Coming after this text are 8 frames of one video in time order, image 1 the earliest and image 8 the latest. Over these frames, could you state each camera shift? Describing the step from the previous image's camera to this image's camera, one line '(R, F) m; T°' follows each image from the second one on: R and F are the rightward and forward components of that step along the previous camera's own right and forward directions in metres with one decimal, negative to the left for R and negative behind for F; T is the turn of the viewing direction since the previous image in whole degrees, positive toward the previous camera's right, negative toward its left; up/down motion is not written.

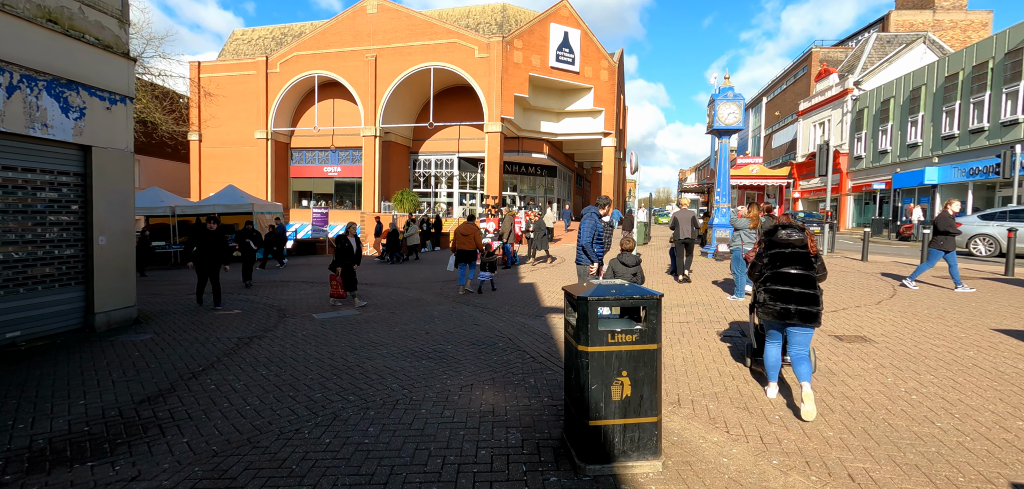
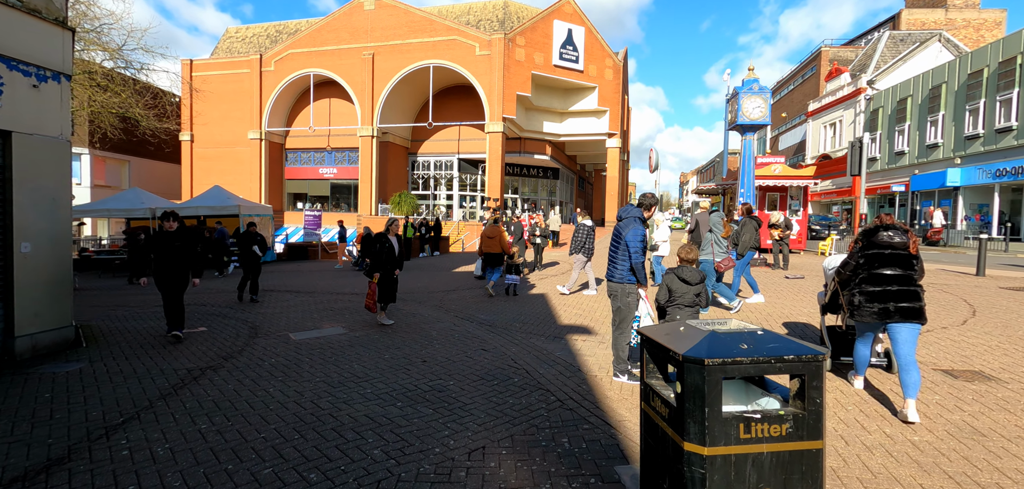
(-0.2, +1.2) m; 0°
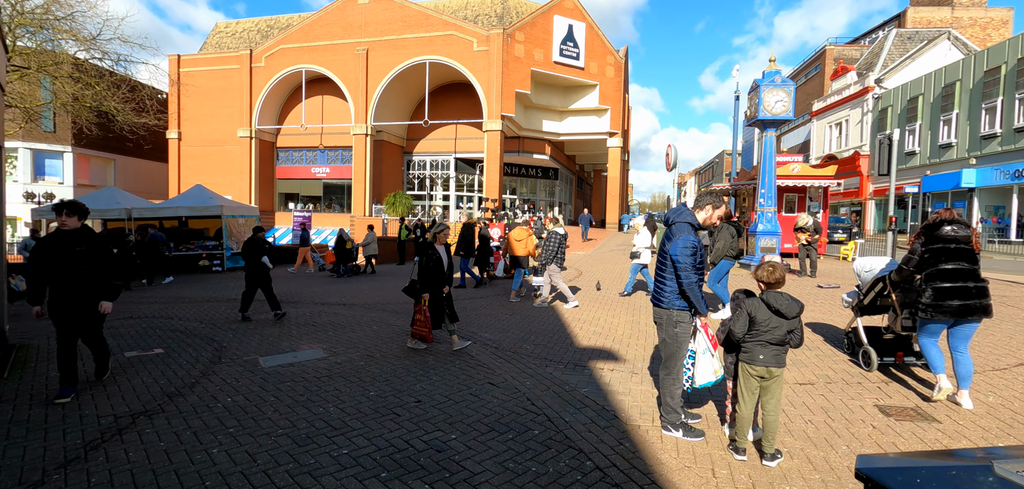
(-0.2, +1.0) m; +1°
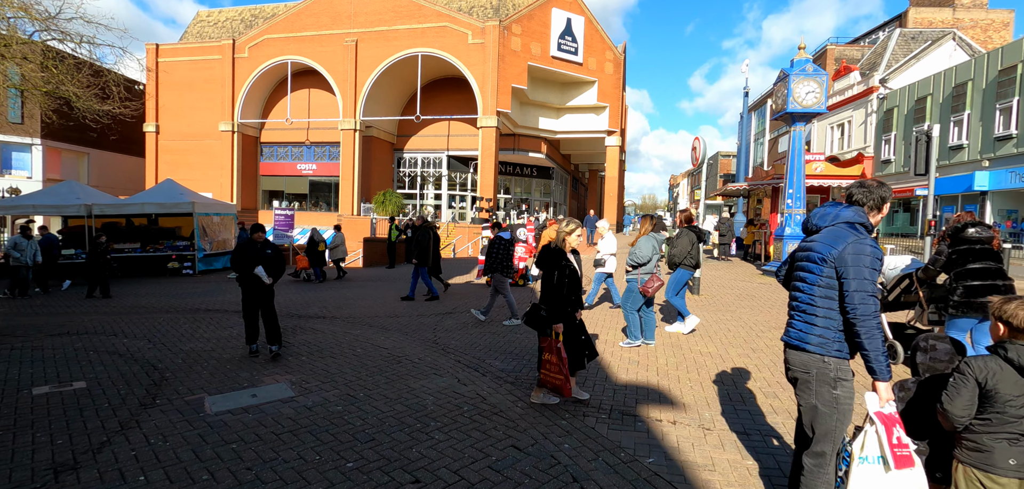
(-0.3, +1.2) m; +1°
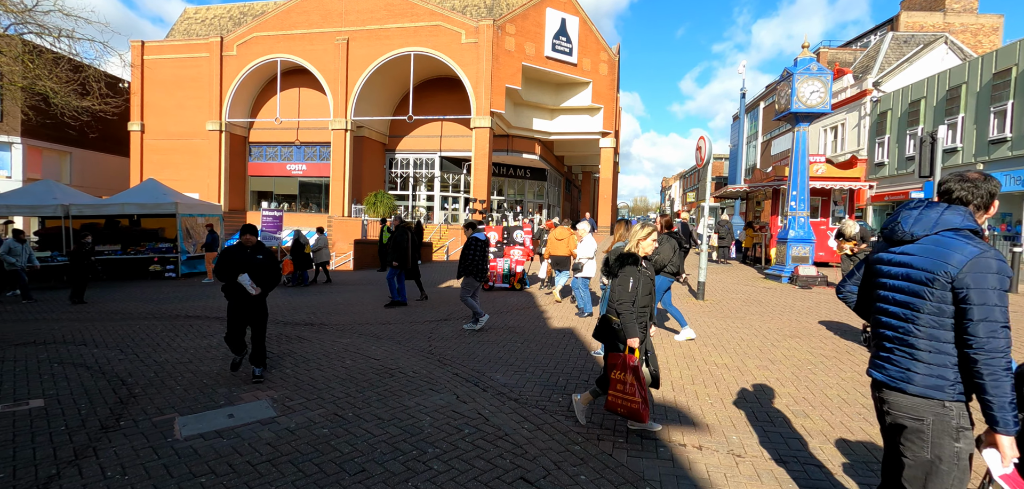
(-0.1, +0.4) m; +1°
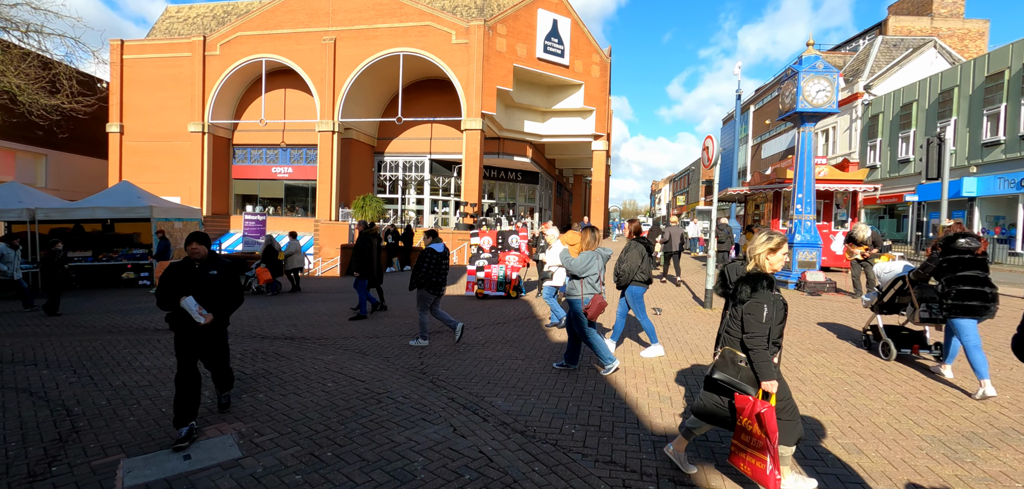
(-0.1, +0.6) m; +1°
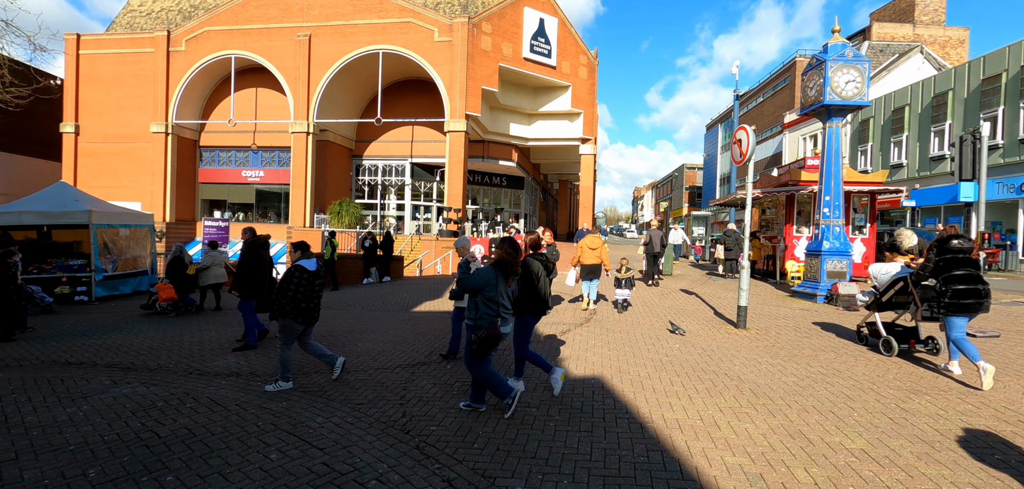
(-0.3, +1.3) m; +2°
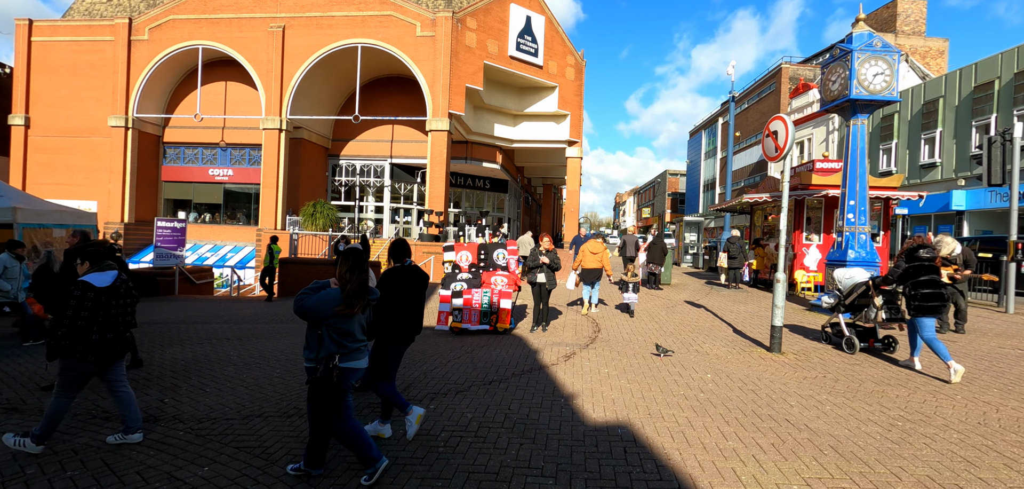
(-0.2, +1.2) m; +2°
